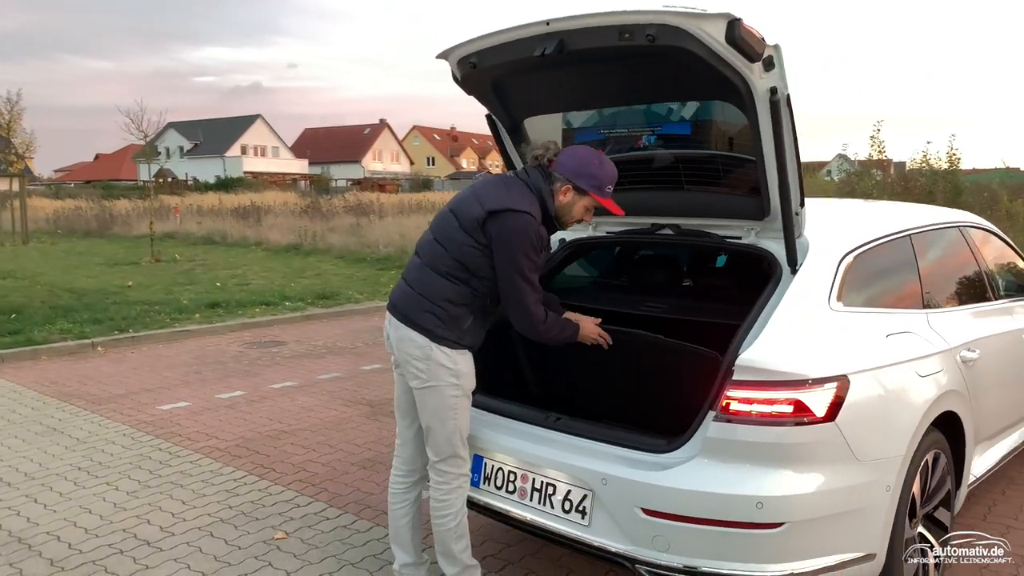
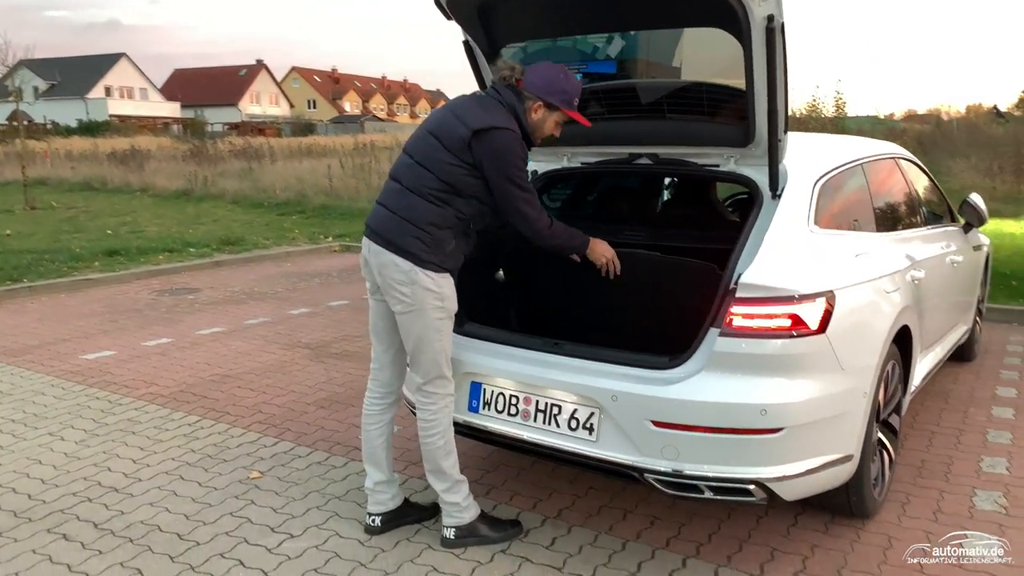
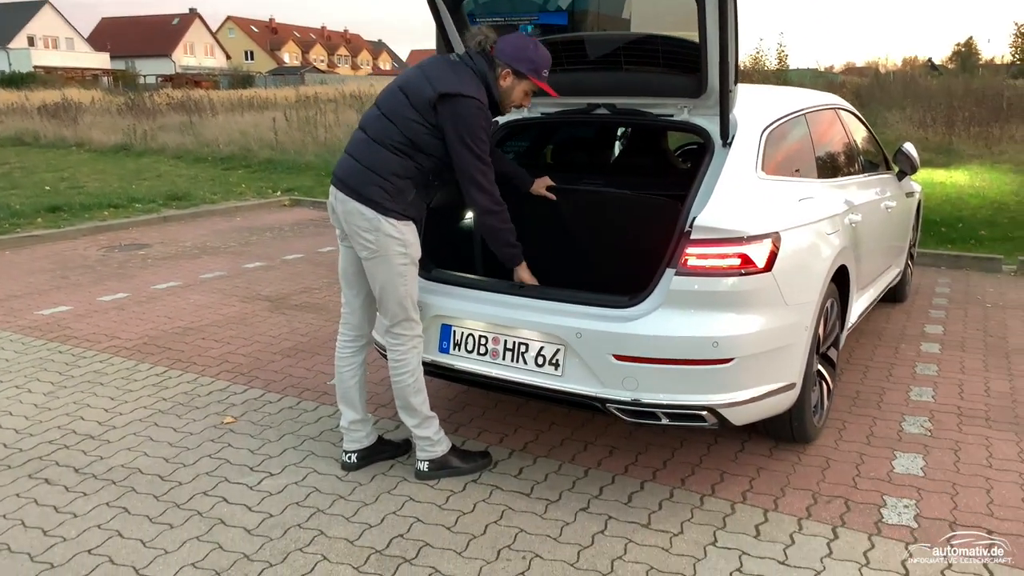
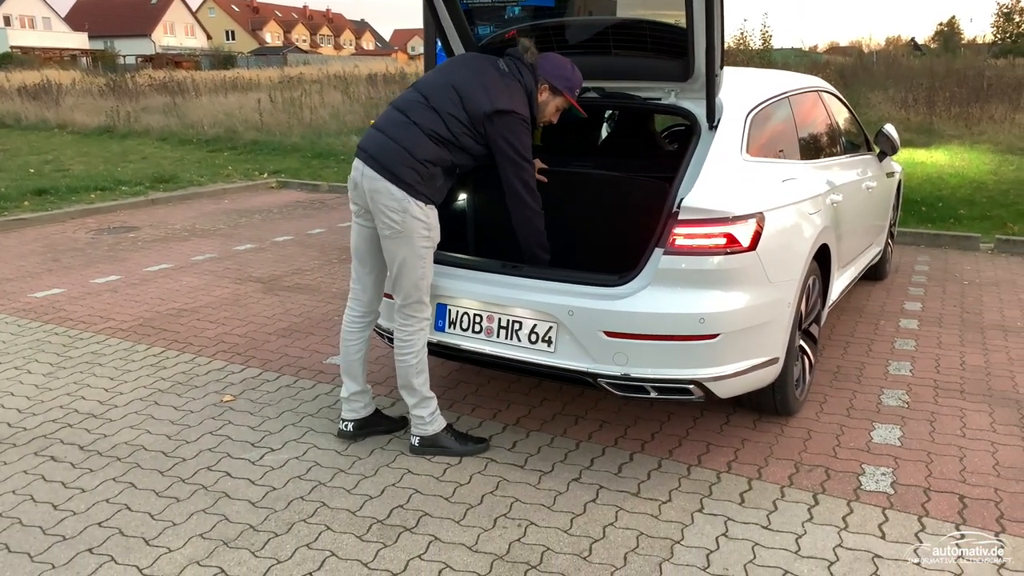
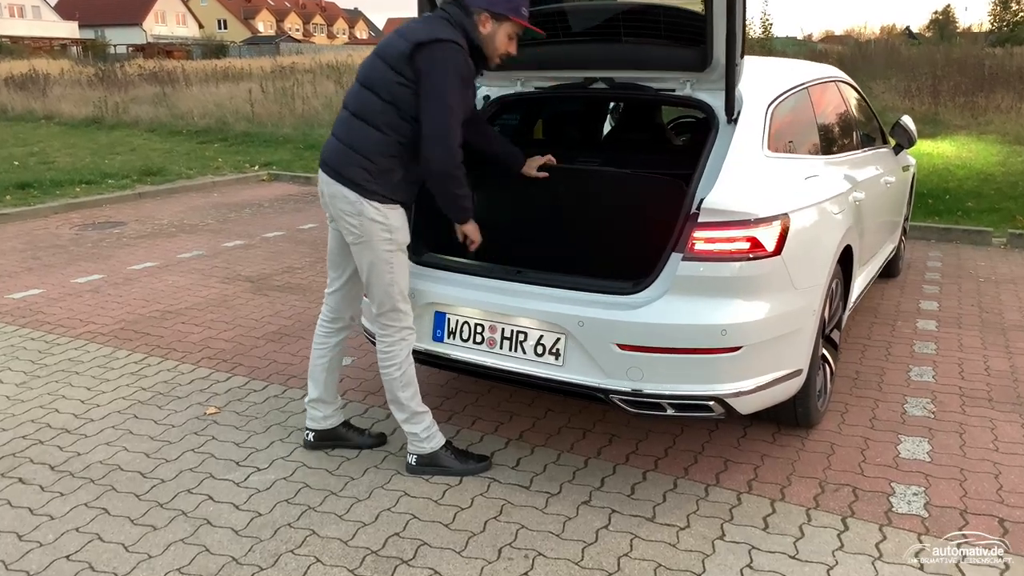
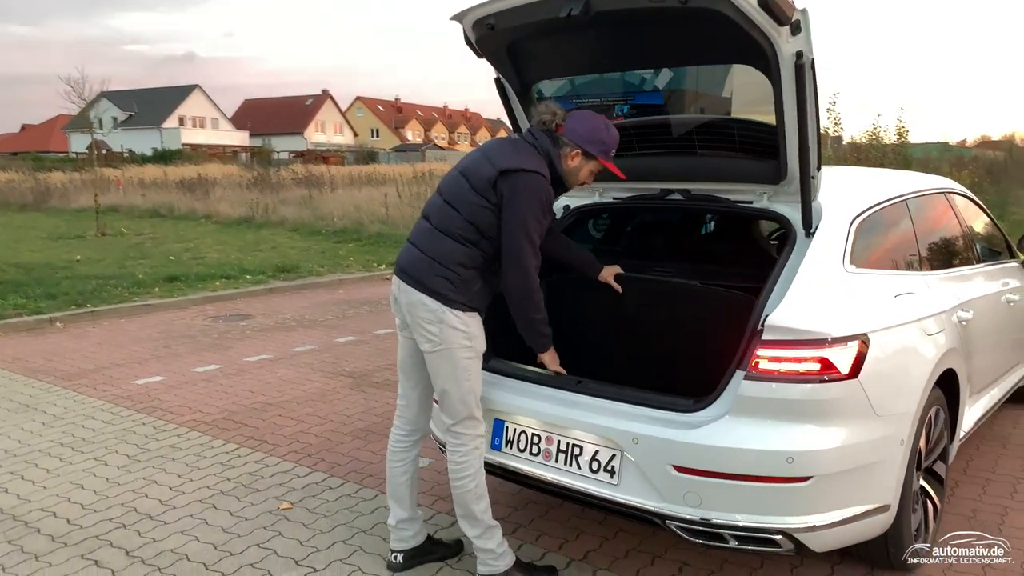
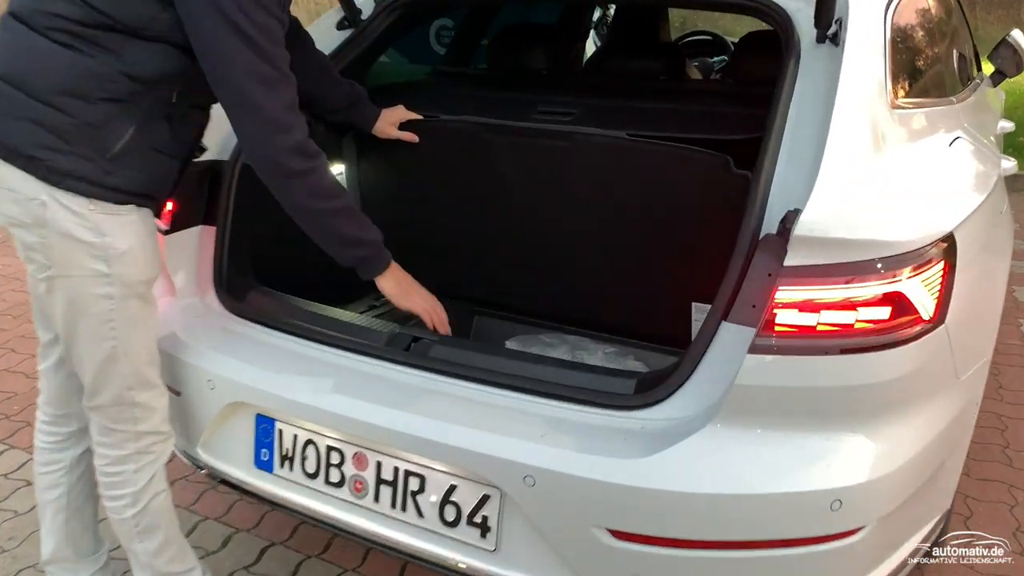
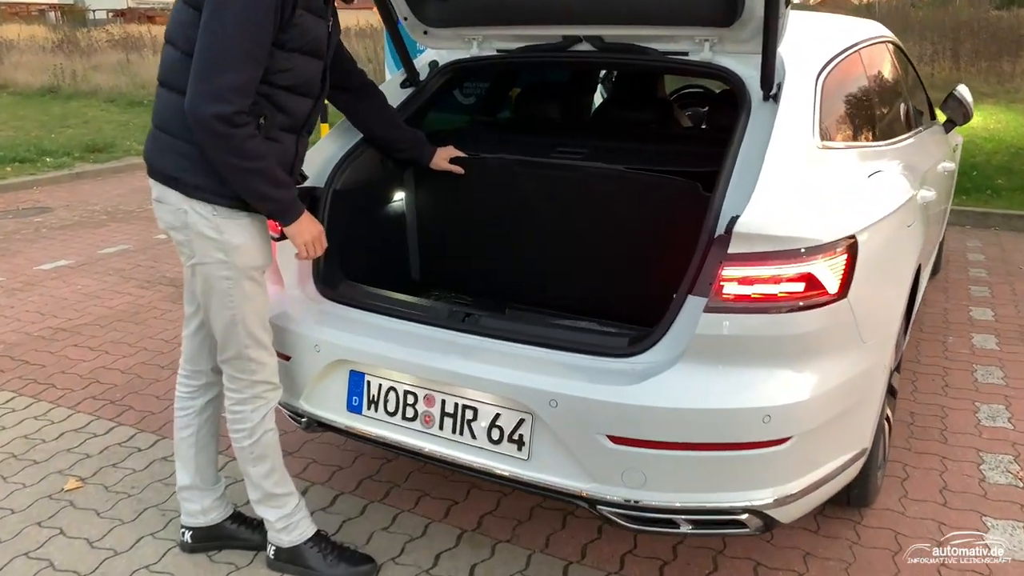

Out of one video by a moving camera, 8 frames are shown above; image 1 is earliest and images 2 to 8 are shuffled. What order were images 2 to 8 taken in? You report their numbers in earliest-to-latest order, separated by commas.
6, 2, 3, 4, 5, 8, 7
